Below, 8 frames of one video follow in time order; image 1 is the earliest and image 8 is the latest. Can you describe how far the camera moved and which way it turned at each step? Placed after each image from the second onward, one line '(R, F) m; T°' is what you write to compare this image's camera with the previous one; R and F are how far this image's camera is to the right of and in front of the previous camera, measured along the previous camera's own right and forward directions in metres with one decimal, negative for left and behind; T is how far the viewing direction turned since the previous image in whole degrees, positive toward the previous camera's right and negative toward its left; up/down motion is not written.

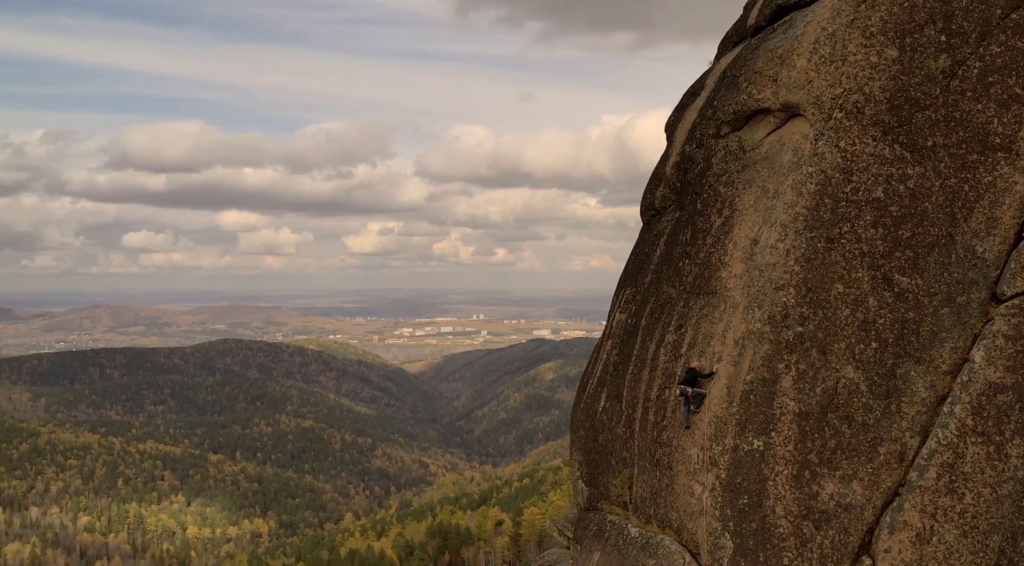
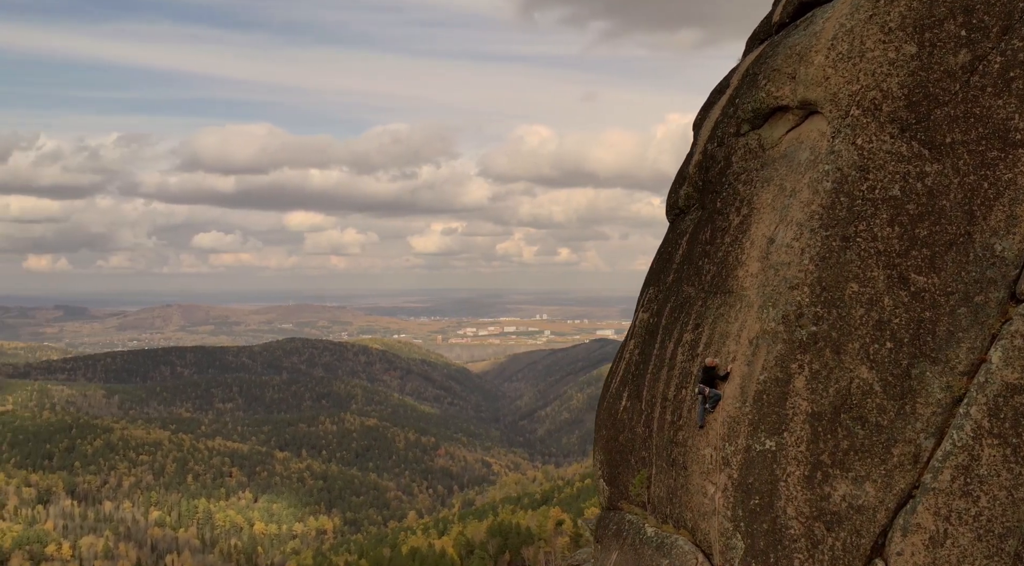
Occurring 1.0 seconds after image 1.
(+0.8, -0.1) m; -3°
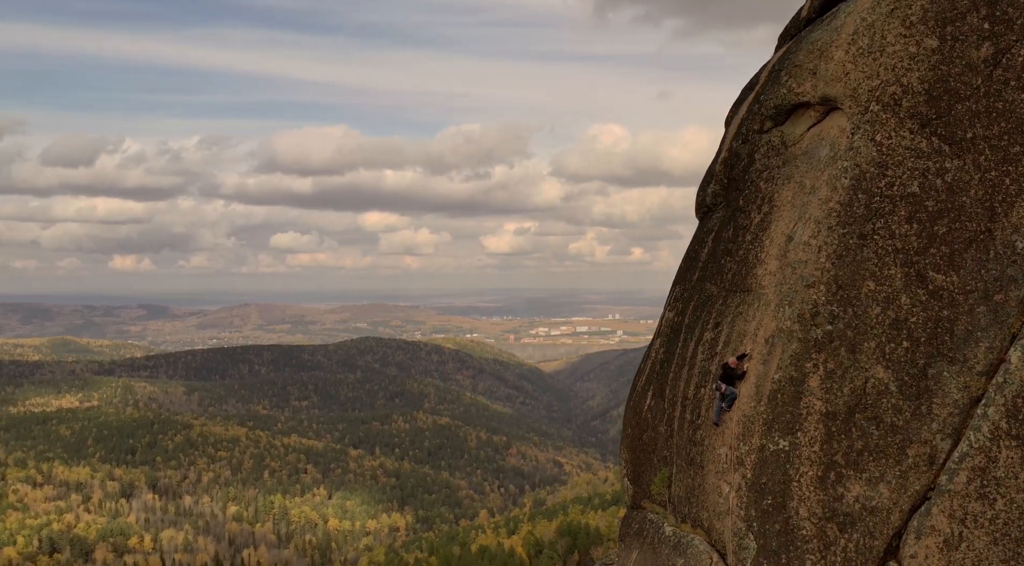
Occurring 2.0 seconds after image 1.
(+1.0, -0.1) m; -3°
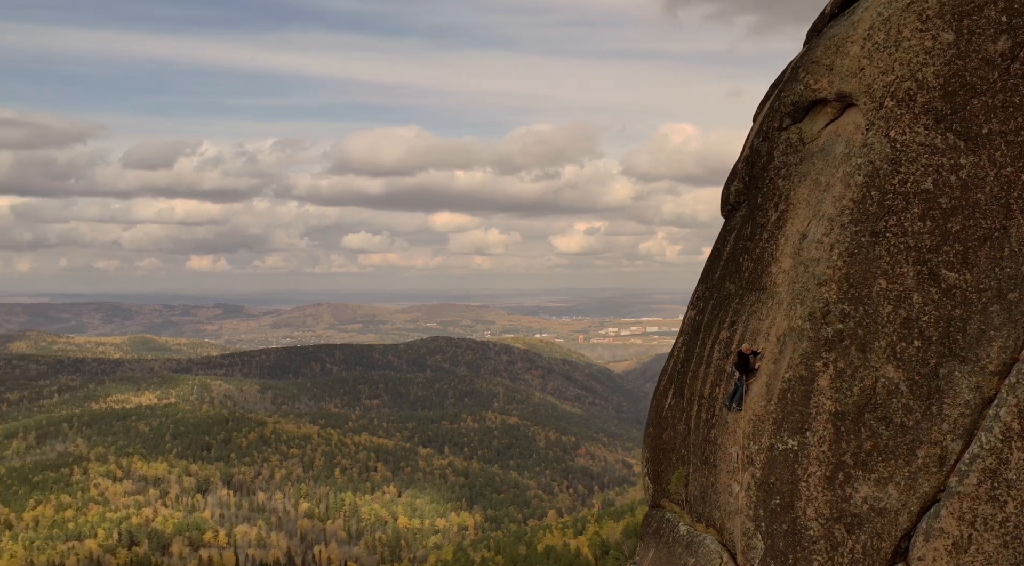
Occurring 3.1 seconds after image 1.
(+1.0, -0.1) m; -3°
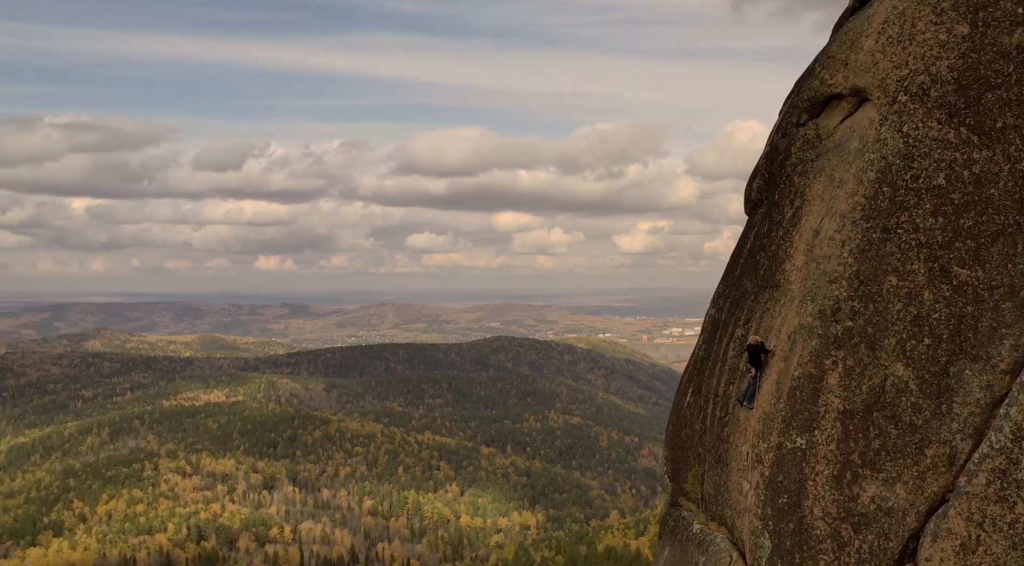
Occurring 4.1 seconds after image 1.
(+0.9, -0.1) m; -3°
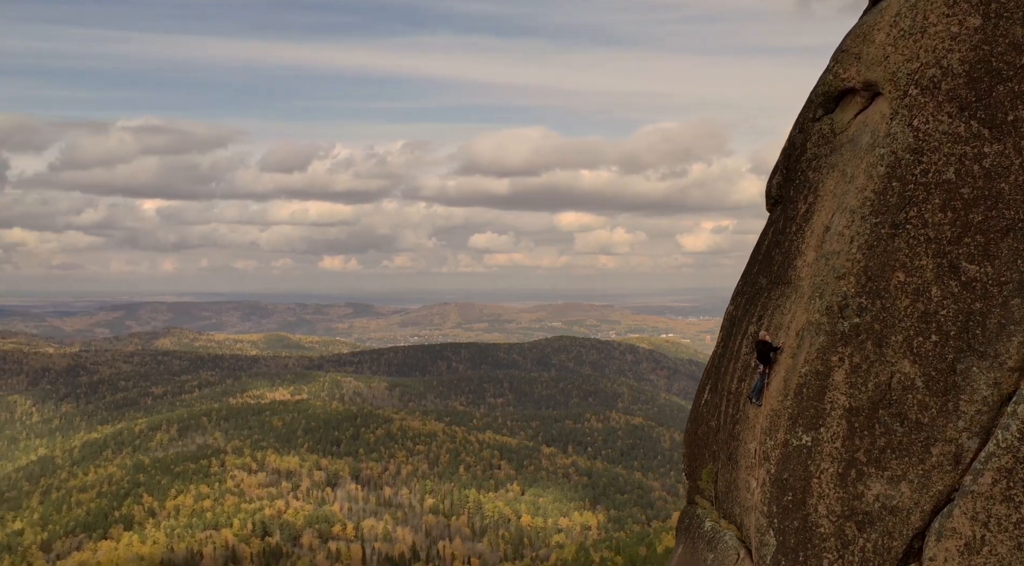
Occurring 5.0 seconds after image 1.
(+0.9, -0.1) m; -3°
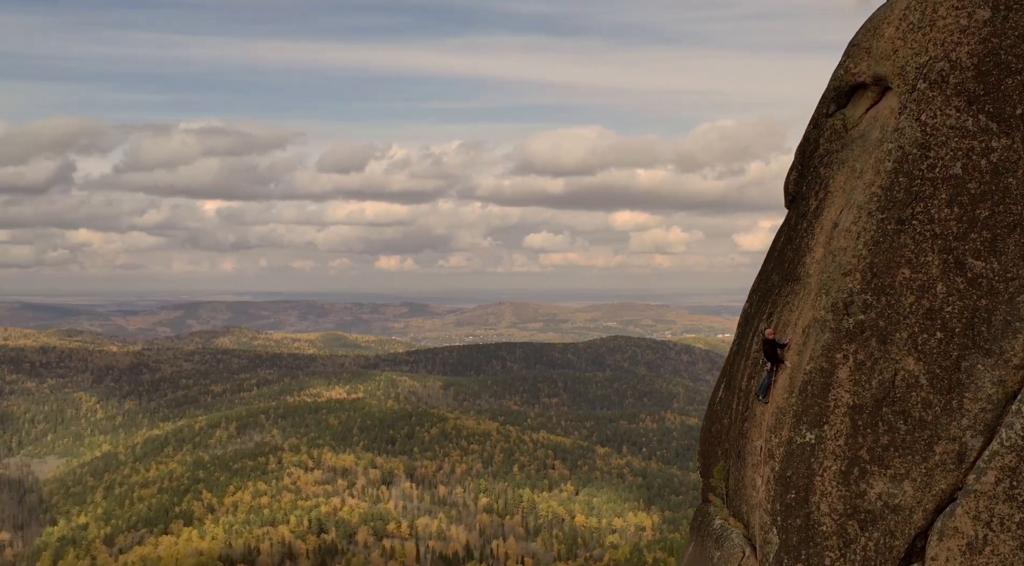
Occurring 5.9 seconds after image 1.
(+0.8, -0.1) m; -3°
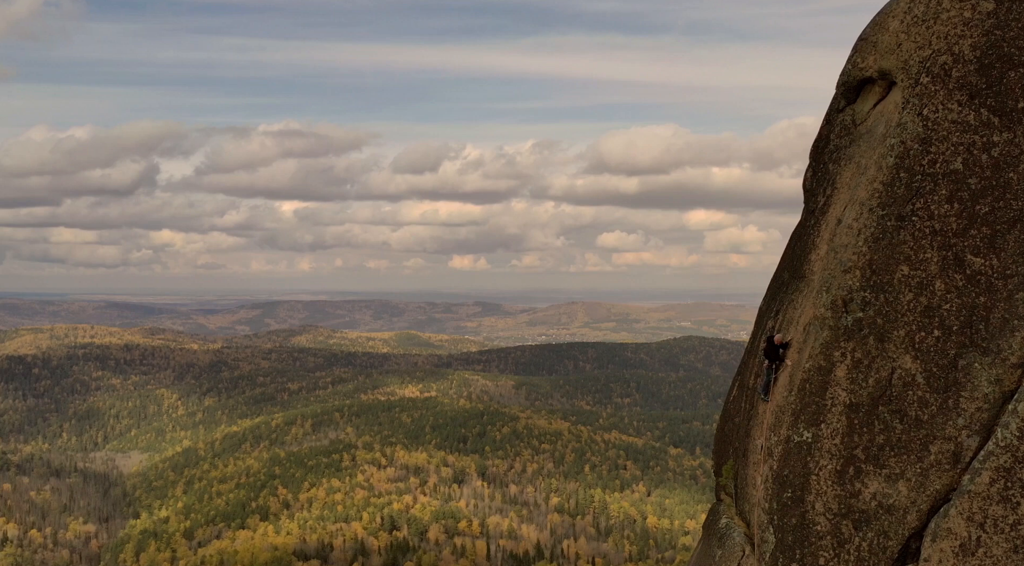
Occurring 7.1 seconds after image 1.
(+1.3, -0.1) m; -4°
